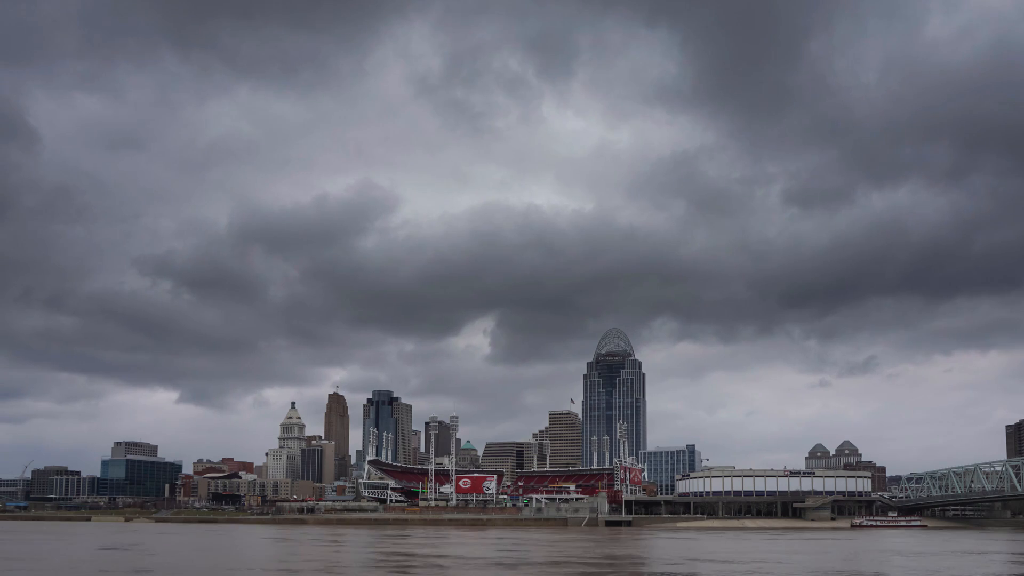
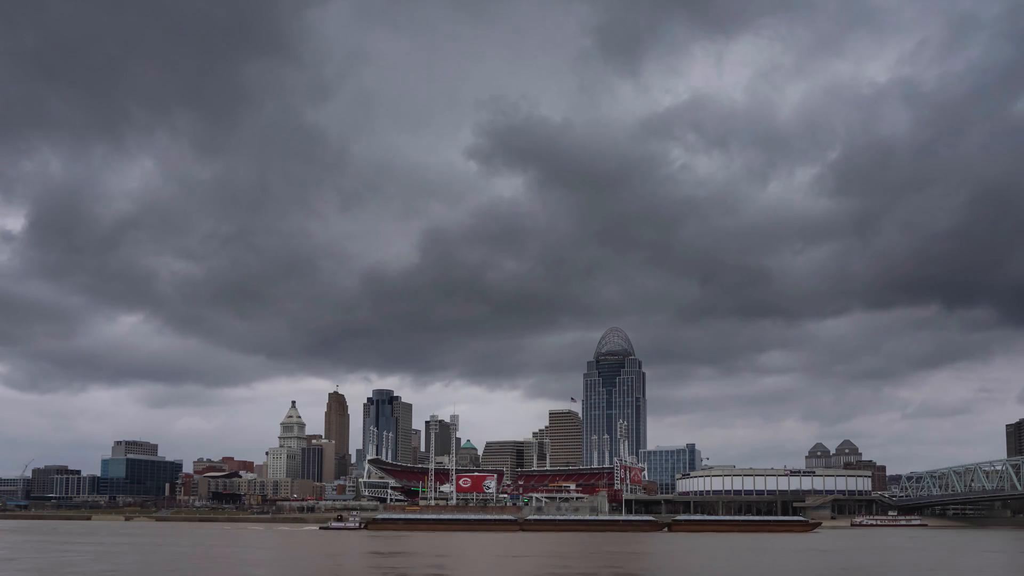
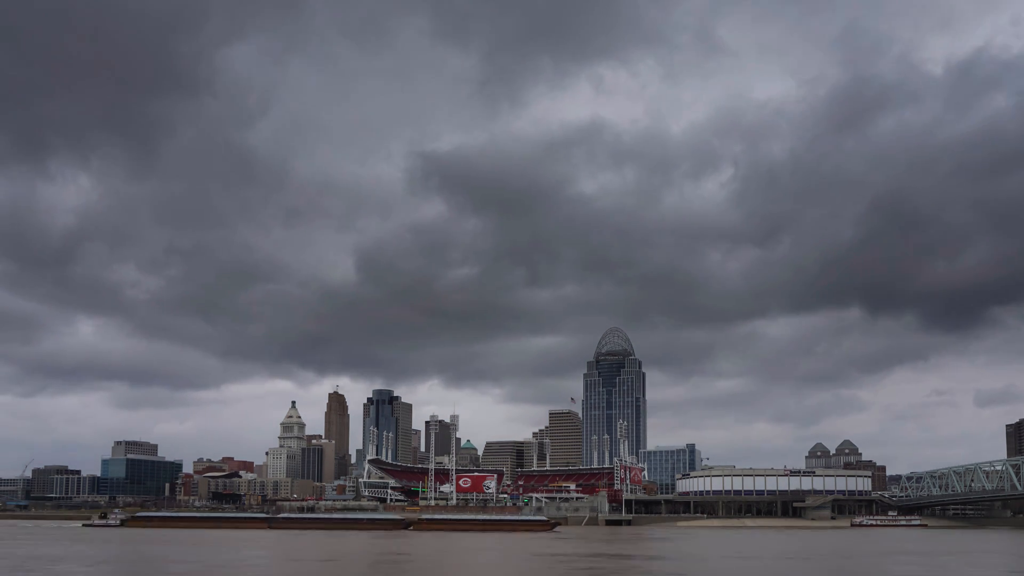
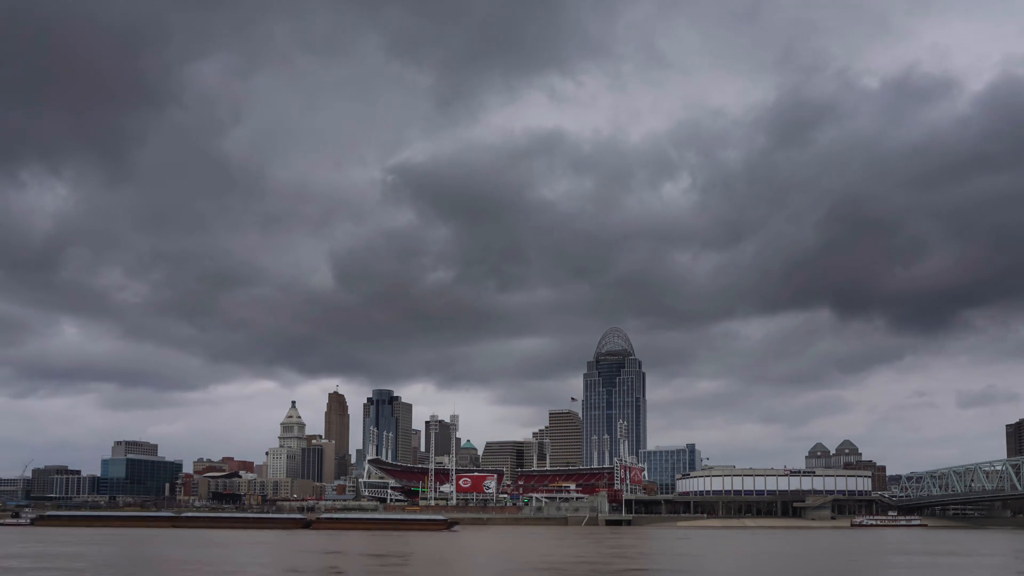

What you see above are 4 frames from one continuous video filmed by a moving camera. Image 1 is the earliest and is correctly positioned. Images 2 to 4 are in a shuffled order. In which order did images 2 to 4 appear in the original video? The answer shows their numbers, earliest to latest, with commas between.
4, 3, 2
